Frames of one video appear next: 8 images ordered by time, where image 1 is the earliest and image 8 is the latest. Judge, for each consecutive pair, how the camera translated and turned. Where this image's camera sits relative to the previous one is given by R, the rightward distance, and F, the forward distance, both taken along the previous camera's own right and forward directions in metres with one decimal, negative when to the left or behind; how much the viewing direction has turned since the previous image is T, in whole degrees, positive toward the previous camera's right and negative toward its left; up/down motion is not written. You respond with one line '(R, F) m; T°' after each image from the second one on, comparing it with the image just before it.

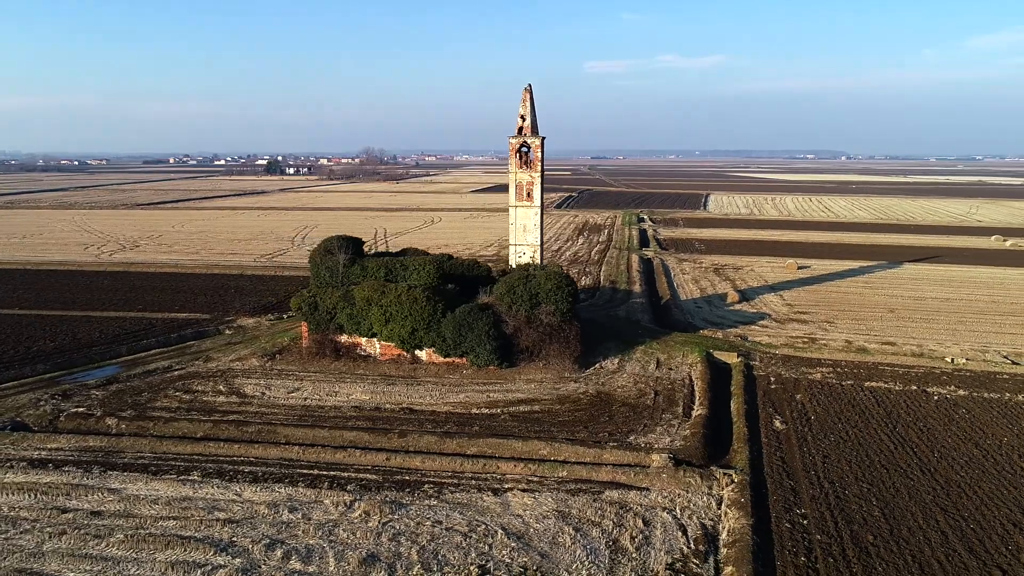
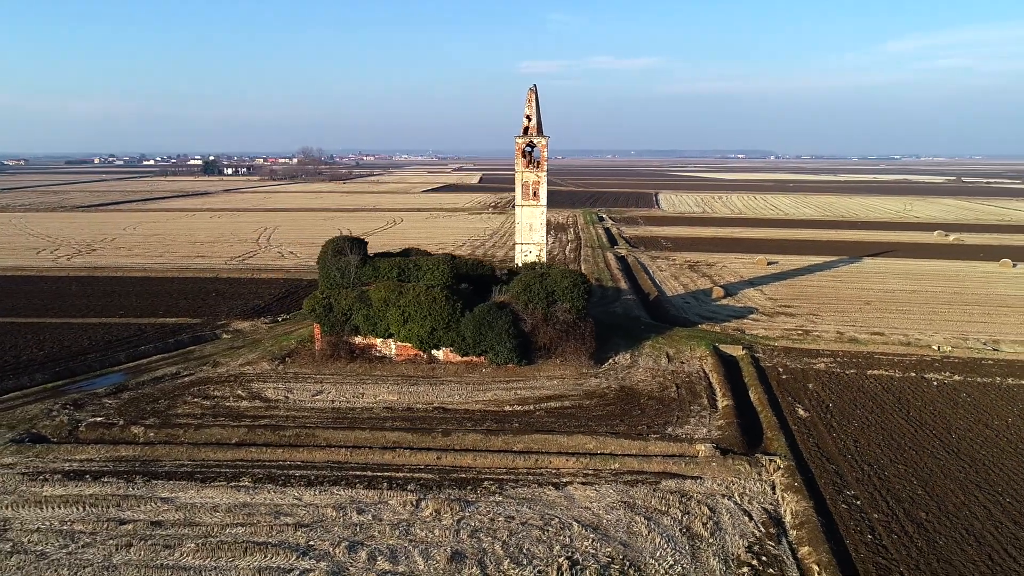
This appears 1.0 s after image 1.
(-2.1, -0.1) m; +5°
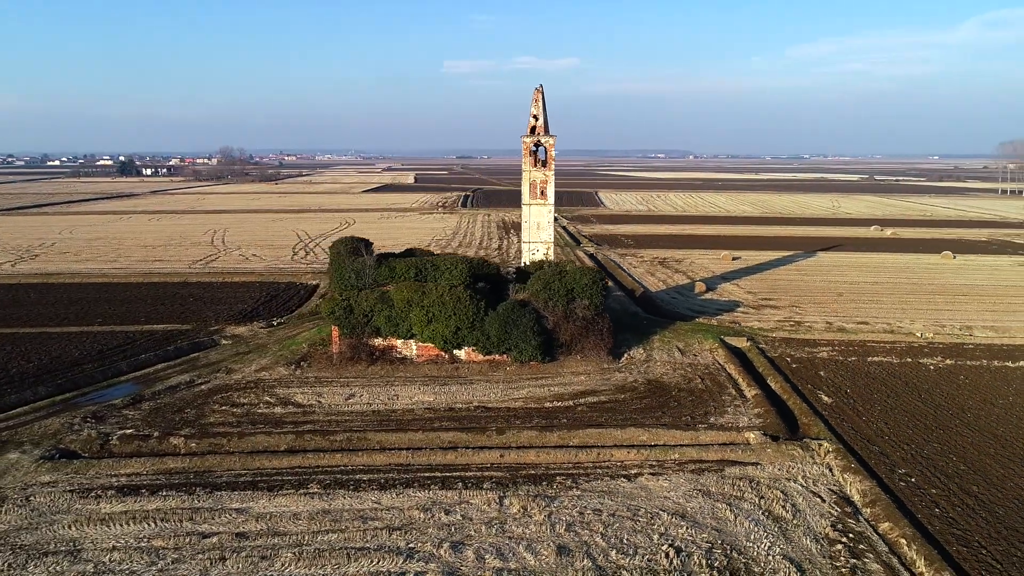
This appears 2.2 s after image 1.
(-2.6, 0.0) m; +6°
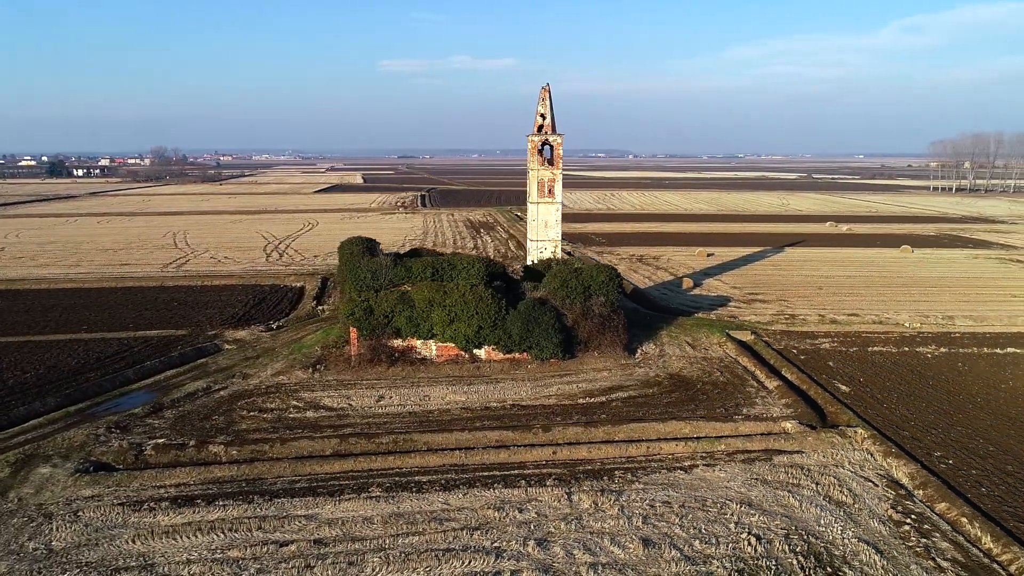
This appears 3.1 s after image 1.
(-2.1, +0.1) m; +5°
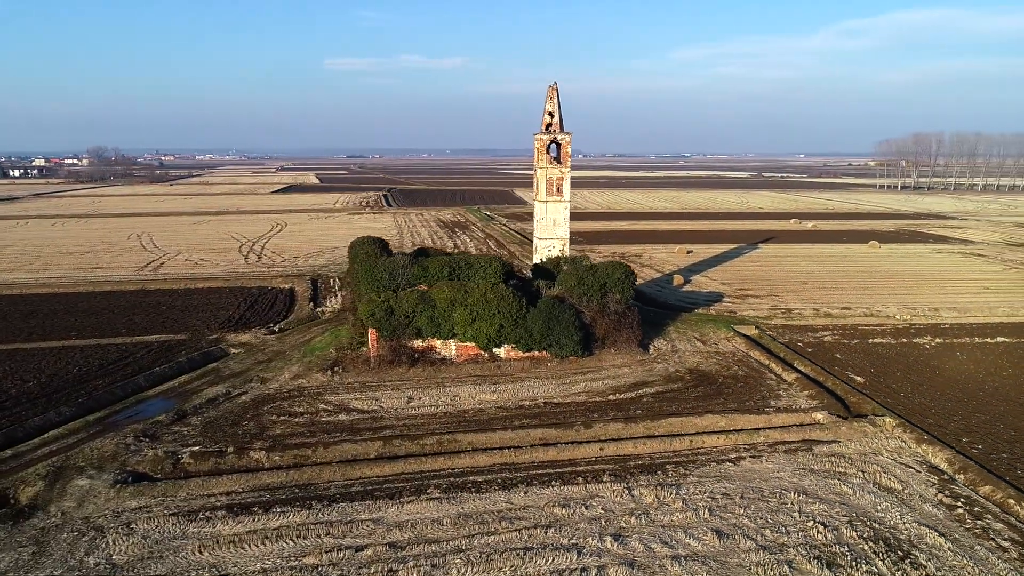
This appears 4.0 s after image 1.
(-1.9, +0.1) m; +4°
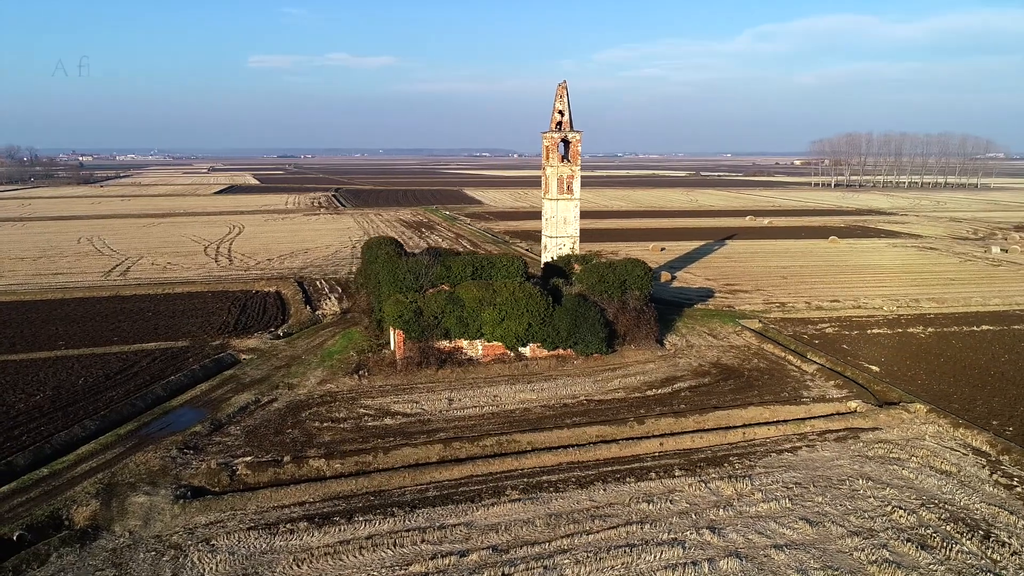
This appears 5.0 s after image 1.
(-2.4, +0.2) m; +5°
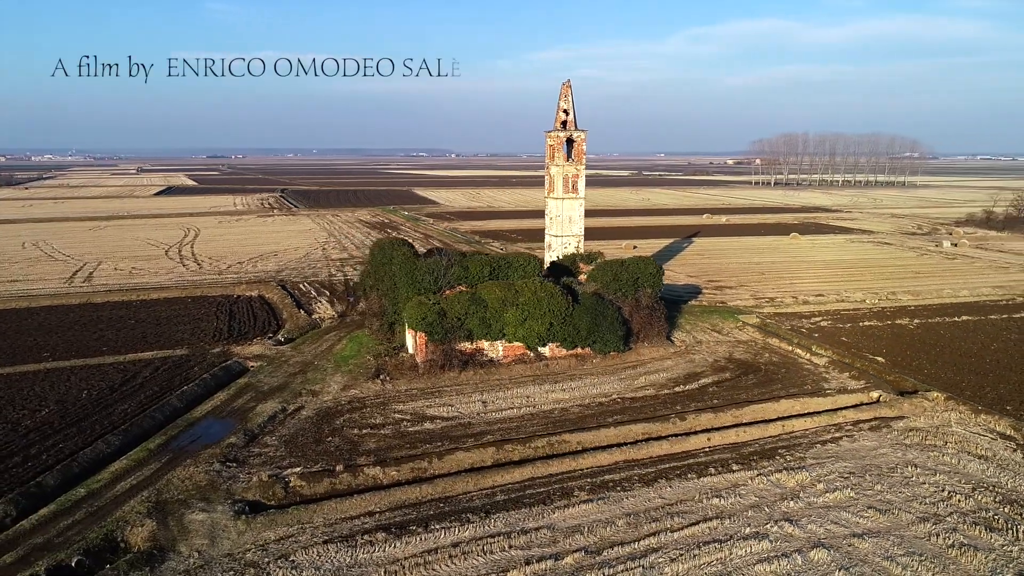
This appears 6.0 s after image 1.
(-2.2, +0.2) m; +5°
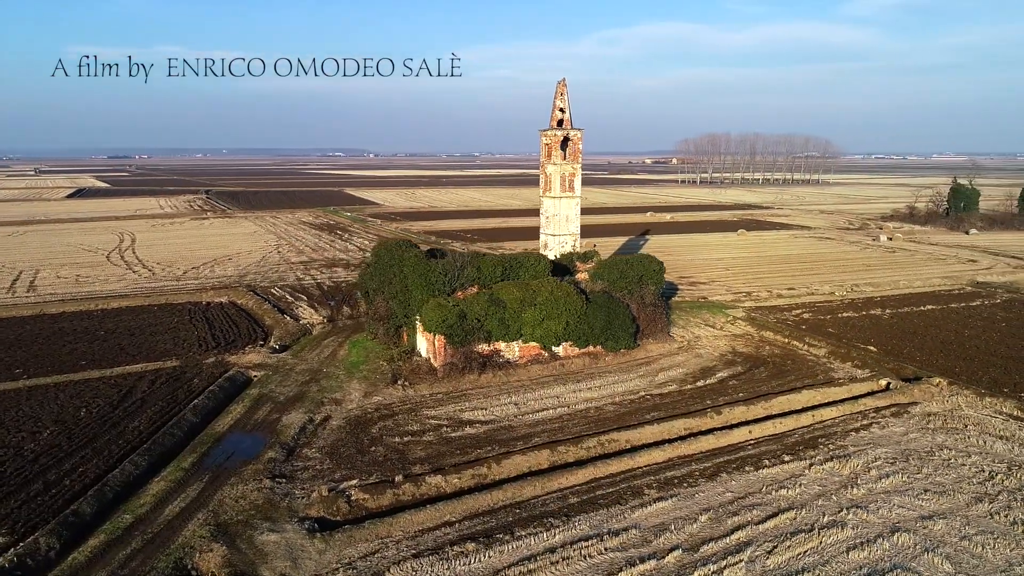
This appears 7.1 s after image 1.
(-2.5, +0.3) m; +6°
